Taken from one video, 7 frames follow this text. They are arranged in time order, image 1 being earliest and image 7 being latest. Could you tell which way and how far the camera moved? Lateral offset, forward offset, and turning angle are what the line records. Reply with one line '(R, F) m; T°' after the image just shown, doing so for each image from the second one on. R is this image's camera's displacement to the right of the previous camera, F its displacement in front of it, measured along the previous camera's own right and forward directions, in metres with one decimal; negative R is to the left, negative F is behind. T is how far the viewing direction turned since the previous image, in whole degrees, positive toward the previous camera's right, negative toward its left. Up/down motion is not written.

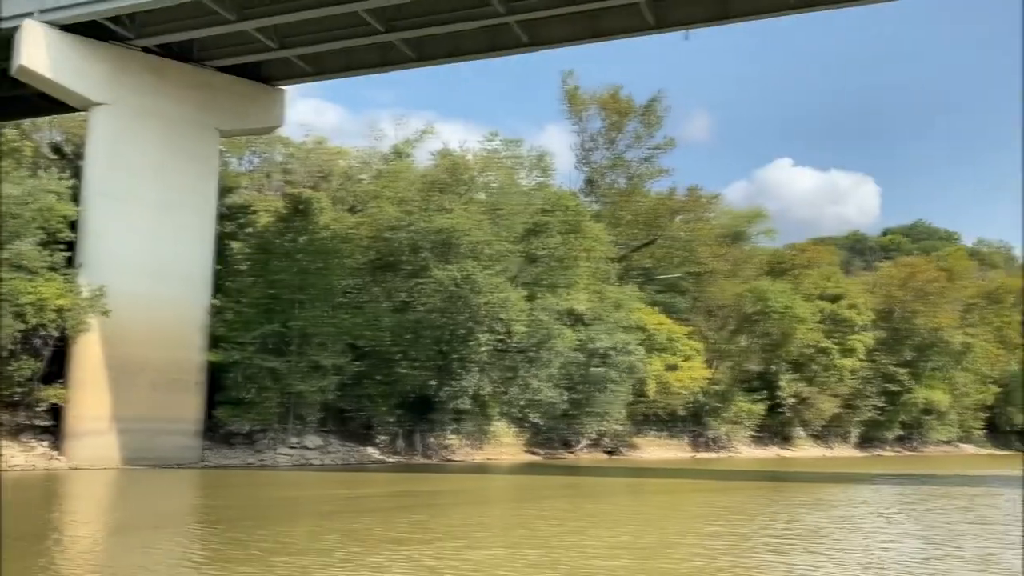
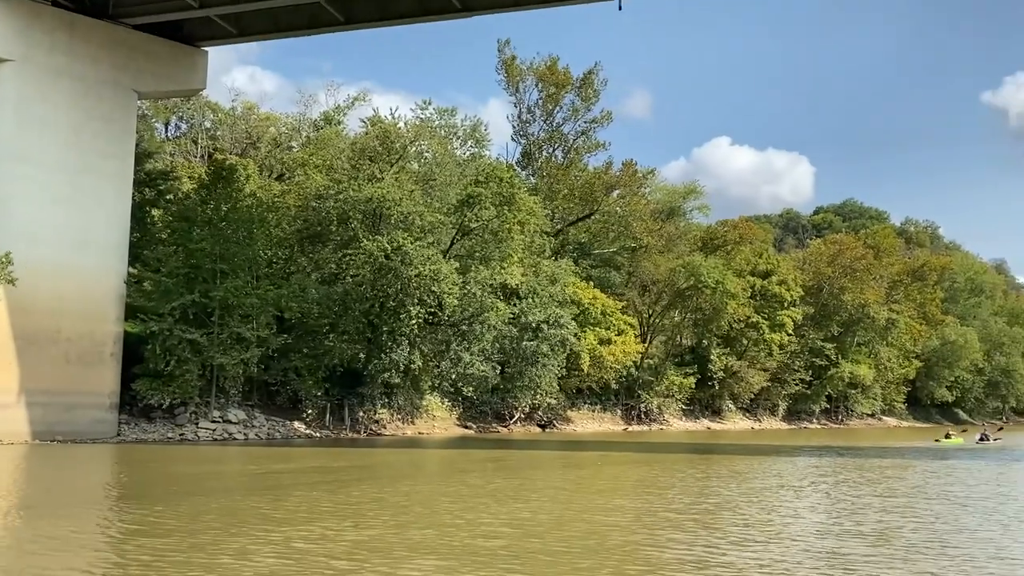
(+0.5, +0.6) m; +4°
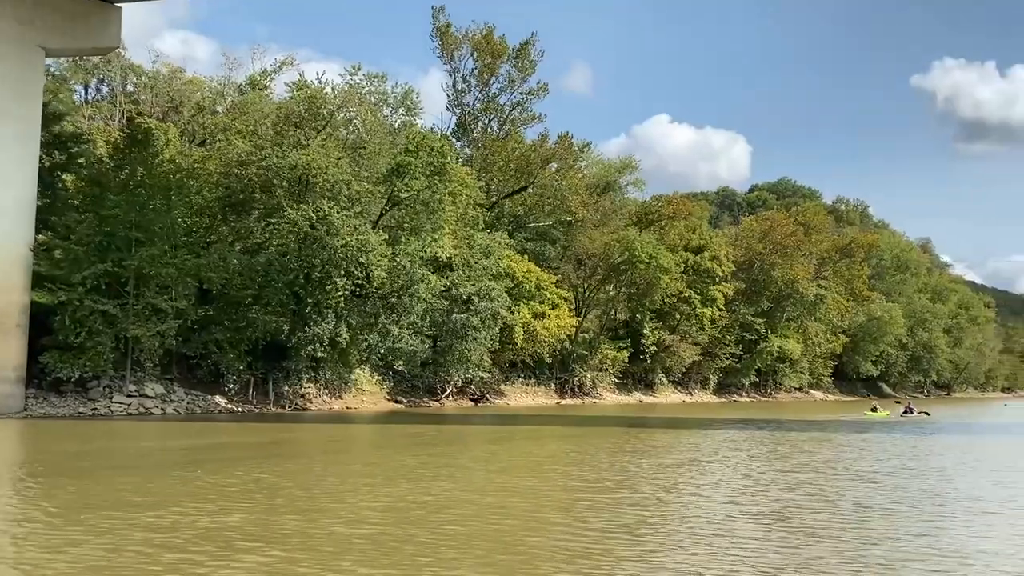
(+0.5, +0.6) m; +4°
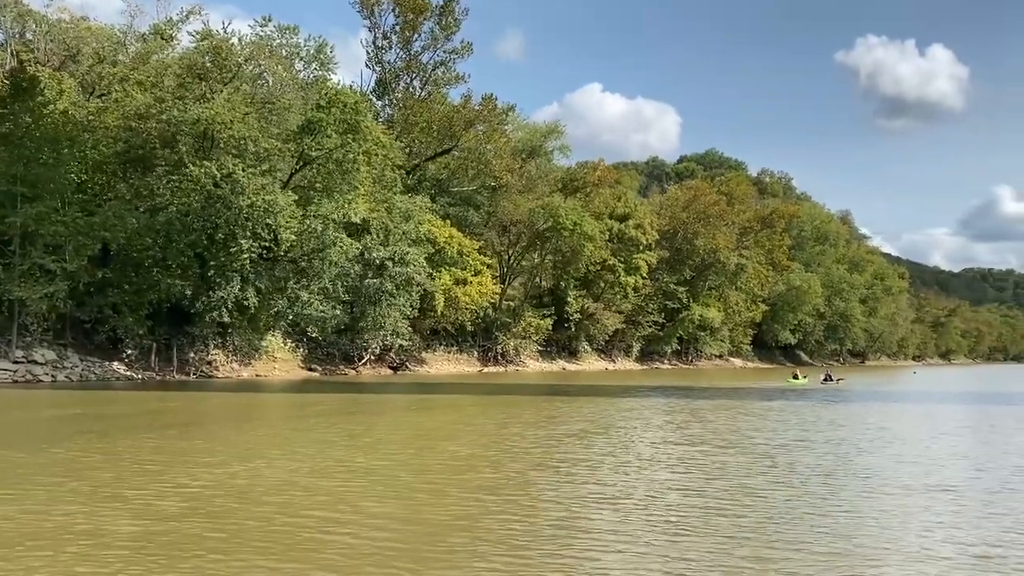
(+0.7, +1.0) m; +5°
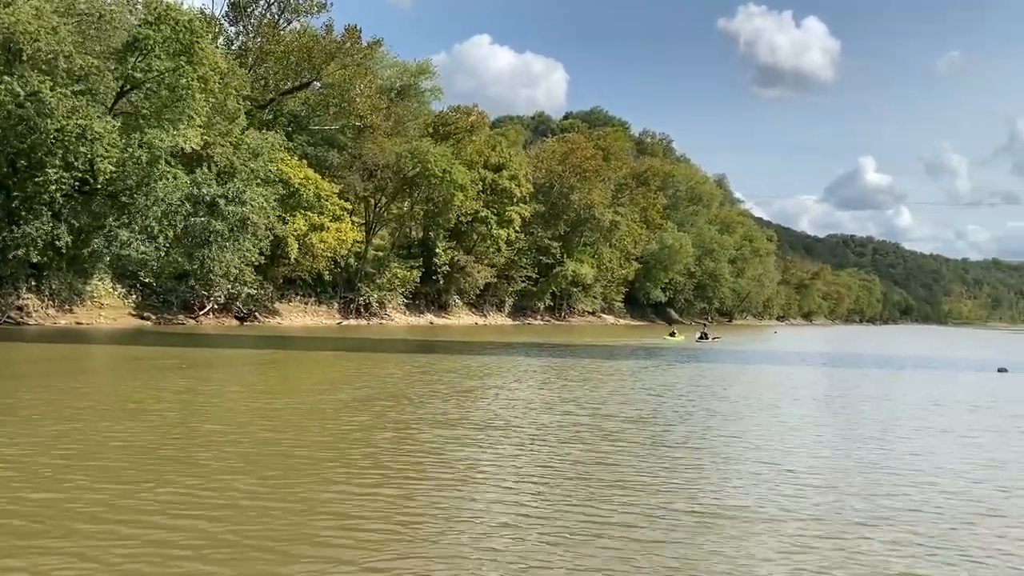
(+1.4, +2.5) m; +8°
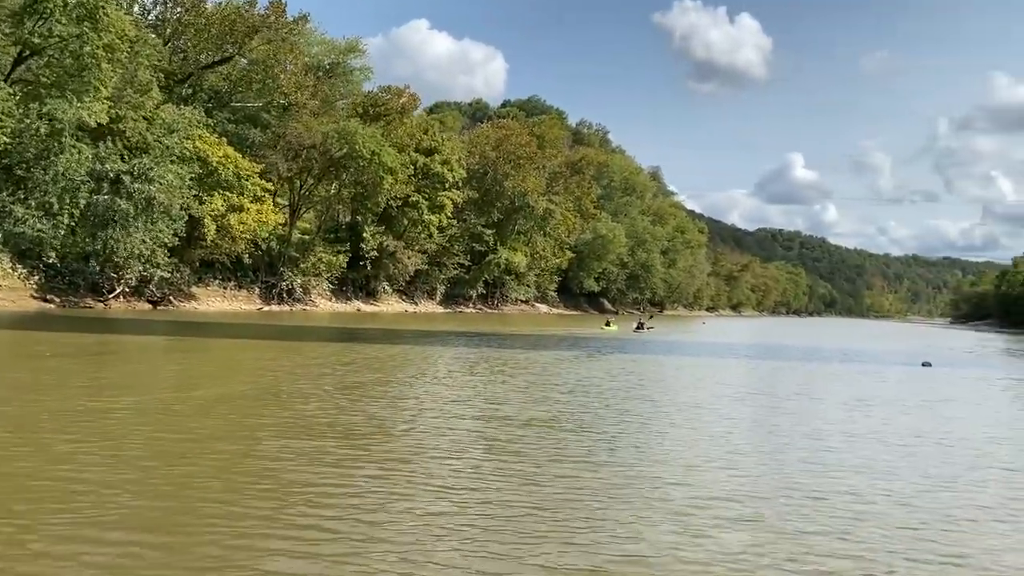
(+0.4, +1.1) m; +4°
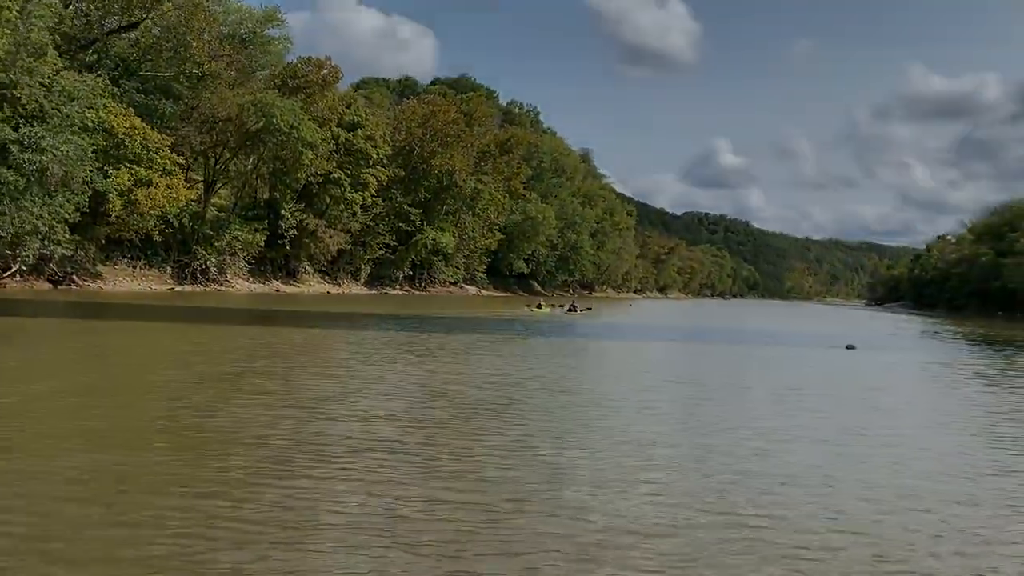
(+0.3, +1.0) m; +5°
